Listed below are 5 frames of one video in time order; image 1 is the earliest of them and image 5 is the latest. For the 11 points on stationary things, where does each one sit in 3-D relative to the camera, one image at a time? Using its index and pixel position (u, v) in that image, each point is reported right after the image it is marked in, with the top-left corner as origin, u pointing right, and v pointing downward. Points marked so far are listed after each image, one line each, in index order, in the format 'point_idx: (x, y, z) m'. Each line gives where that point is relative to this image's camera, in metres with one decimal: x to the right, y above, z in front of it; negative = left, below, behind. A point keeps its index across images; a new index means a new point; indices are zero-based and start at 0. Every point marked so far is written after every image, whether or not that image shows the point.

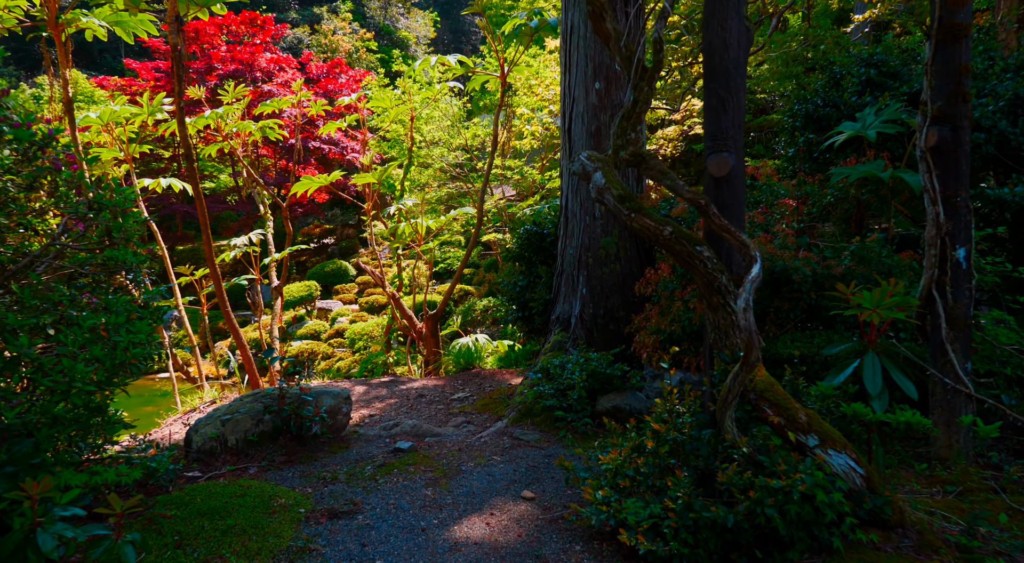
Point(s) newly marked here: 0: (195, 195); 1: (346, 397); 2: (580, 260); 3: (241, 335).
0: (-2.6, +0.7, +6.9) m
1: (-0.9, -0.6, +4.3) m
2: (+0.4, +0.1, +5.2) m
3: (-2.3, -0.5, +7.1) m
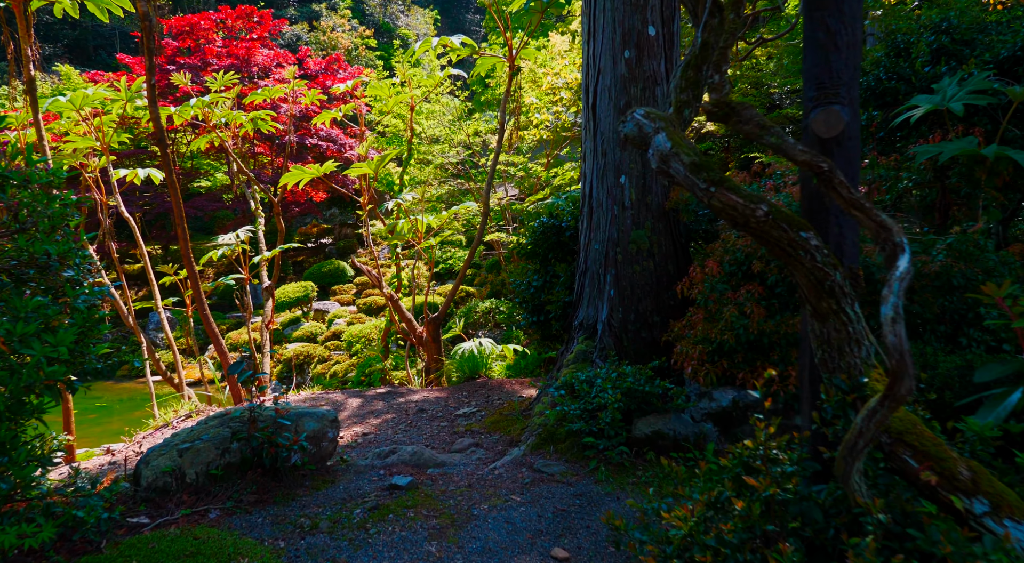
0: (-2.5, +0.7, +6.2) m
1: (-0.8, -0.6, +3.6) m
2: (+0.5, +0.1, +4.5) m
3: (-2.2, -0.5, +6.4) m
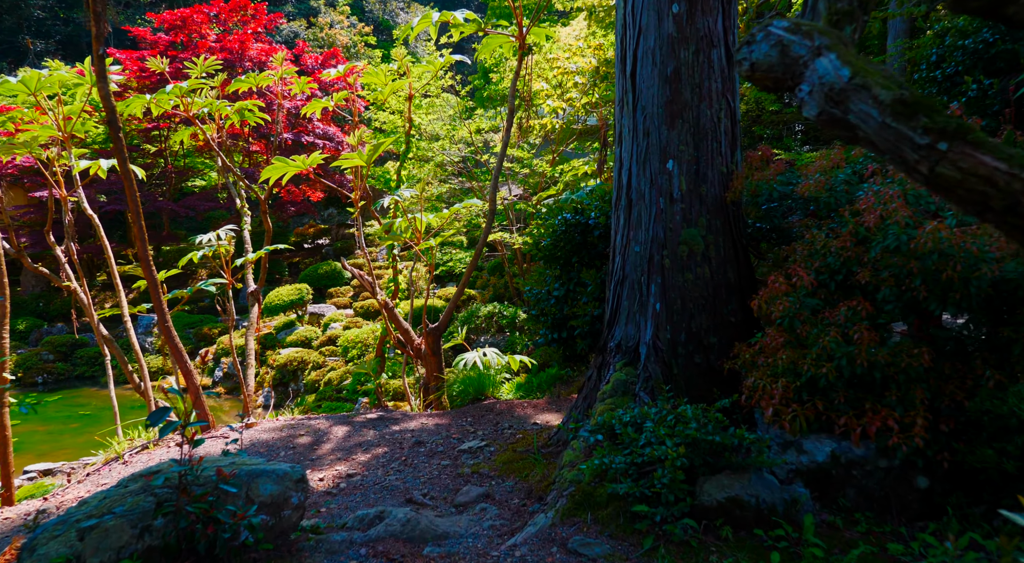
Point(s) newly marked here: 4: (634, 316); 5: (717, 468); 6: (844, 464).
0: (-2.4, +0.6, +5.3) m
1: (-0.7, -0.6, +2.7) m
2: (+0.6, +0.1, +3.6) m
3: (-2.1, -0.5, +5.5) m
4: (+0.5, -0.1, +3.6) m
5: (+0.7, -0.6, +2.8) m
6: (+1.1, -0.6, +2.8) m
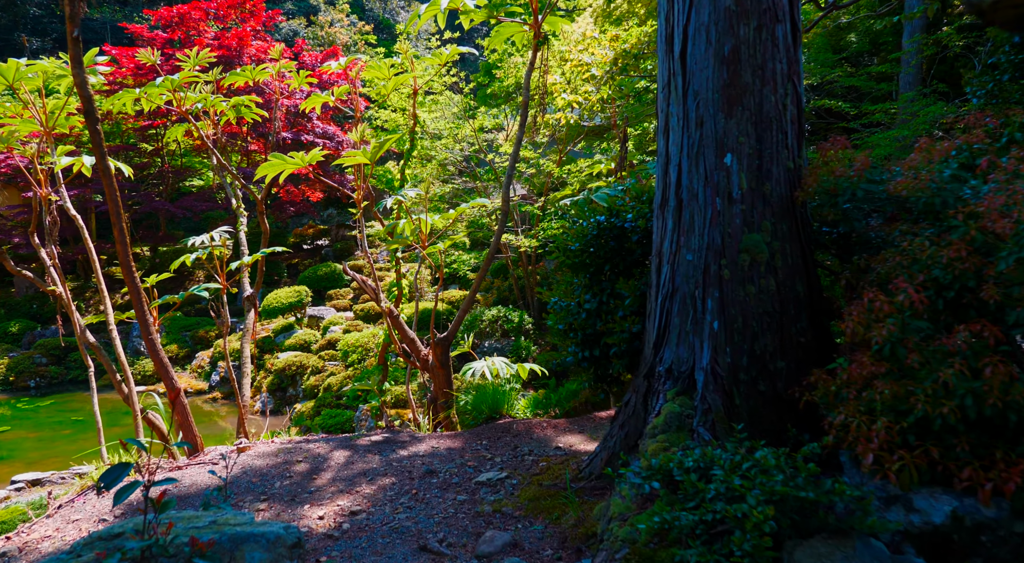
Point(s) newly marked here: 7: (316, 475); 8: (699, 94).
0: (-2.3, +0.6, +4.7) m
1: (-0.6, -0.7, +2.2) m
2: (+0.7, 0.0, +3.1) m
3: (-2.0, -0.6, +4.9) m
4: (+0.6, -0.2, +3.1) m
5: (+0.8, -0.7, +2.2) m
6: (+1.2, -0.7, +2.3) m
7: (-1.0, -1.0, +4.3) m
8: (+0.7, +0.7, +3.2) m
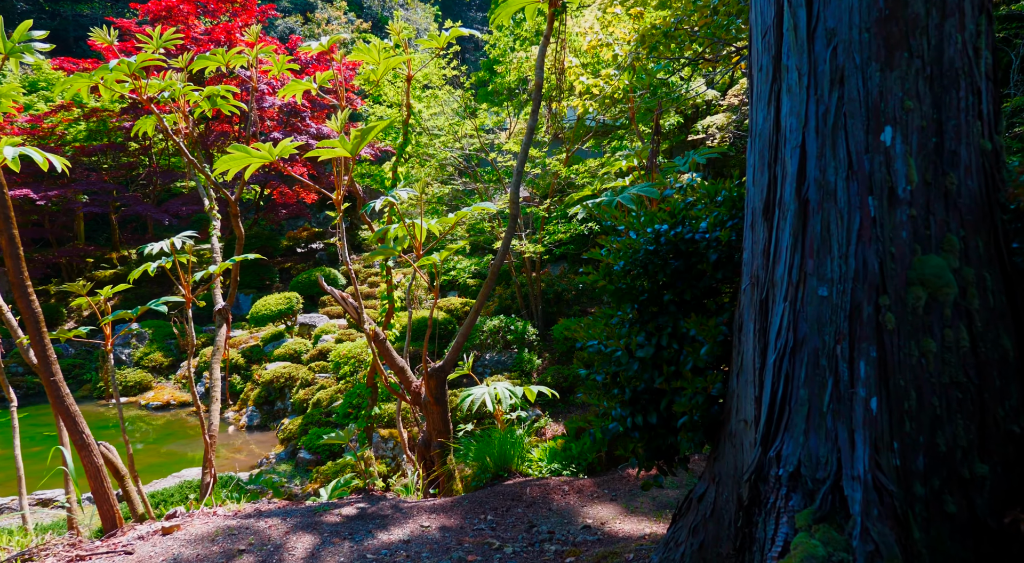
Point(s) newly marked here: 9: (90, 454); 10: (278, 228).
0: (-2.3, +0.5, +3.6) m
1: (-0.5, -0.8, +1.0) m
2: (+0.8, -0.1, +1.9) m
3: (-2.0, -0.7, +3.8) m
4: (+0.7, -0.3, +1.9) m
5: (+0.9, -0.8, +1.1) m
6: (+1.3, -0.8, +1.1) m
7: (-1.0, -1.1, +3.2) m
8: (+0.8, +0.6, +2.0) m
9: (-1.9, -0.8, +3.8) m
10: (-4.2, +0.9, +14.6) m
